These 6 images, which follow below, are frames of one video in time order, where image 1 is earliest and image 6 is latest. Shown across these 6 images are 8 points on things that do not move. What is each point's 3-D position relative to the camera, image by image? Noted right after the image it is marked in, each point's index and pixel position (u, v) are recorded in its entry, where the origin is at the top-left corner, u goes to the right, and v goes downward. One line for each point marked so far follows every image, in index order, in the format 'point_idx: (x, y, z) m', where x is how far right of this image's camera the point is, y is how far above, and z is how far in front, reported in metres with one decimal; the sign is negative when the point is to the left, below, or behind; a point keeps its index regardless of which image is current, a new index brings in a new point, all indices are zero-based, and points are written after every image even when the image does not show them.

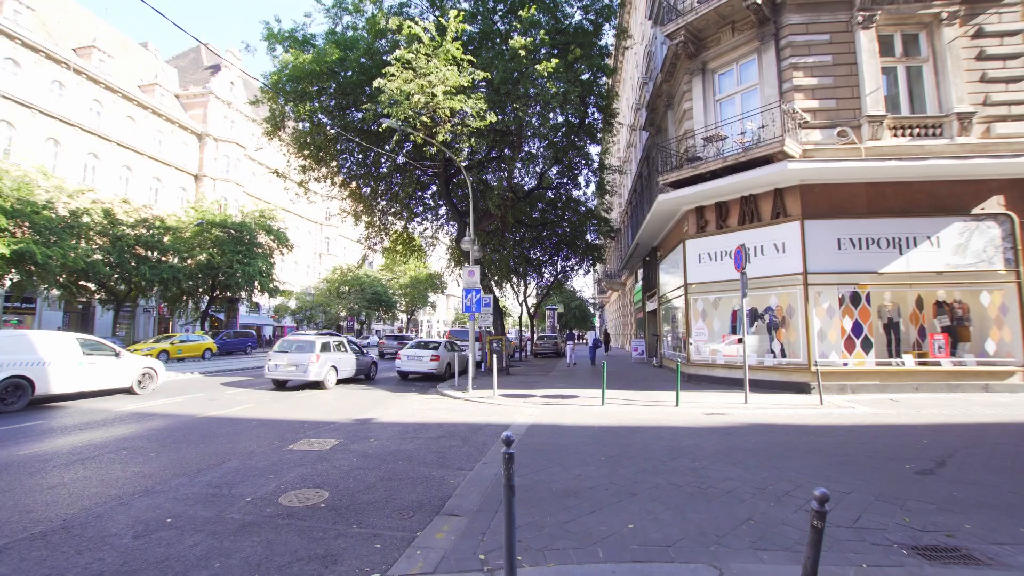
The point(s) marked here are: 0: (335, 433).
0: (-3.0, -2.5, +8.0) m
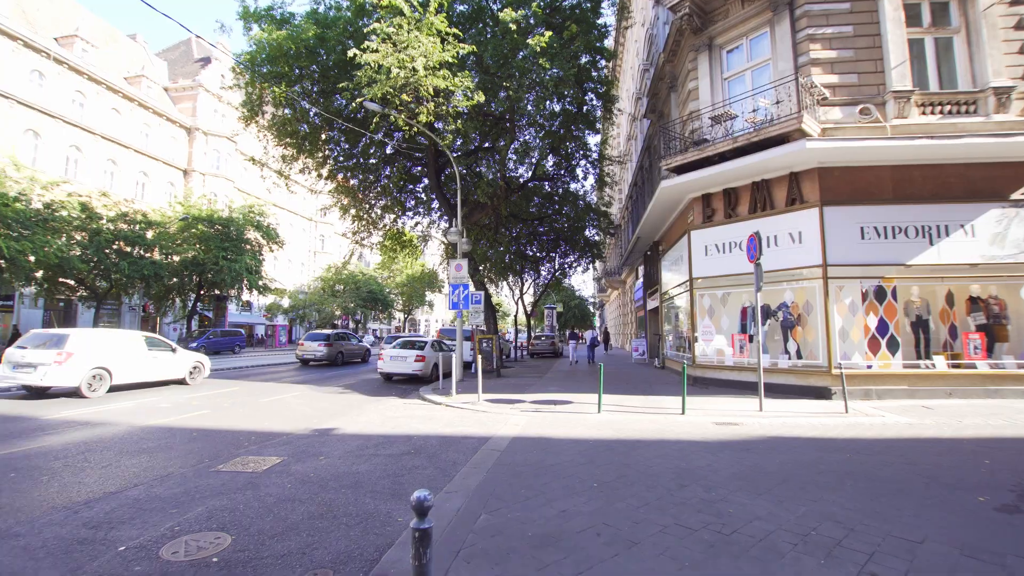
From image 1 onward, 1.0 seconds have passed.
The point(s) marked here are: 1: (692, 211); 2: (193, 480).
0: (-3.3, -2.3, +6.8) m
1: (+5.4, +2.3, +14.1) m
2: (-3.6, -2.2, +5.3) m
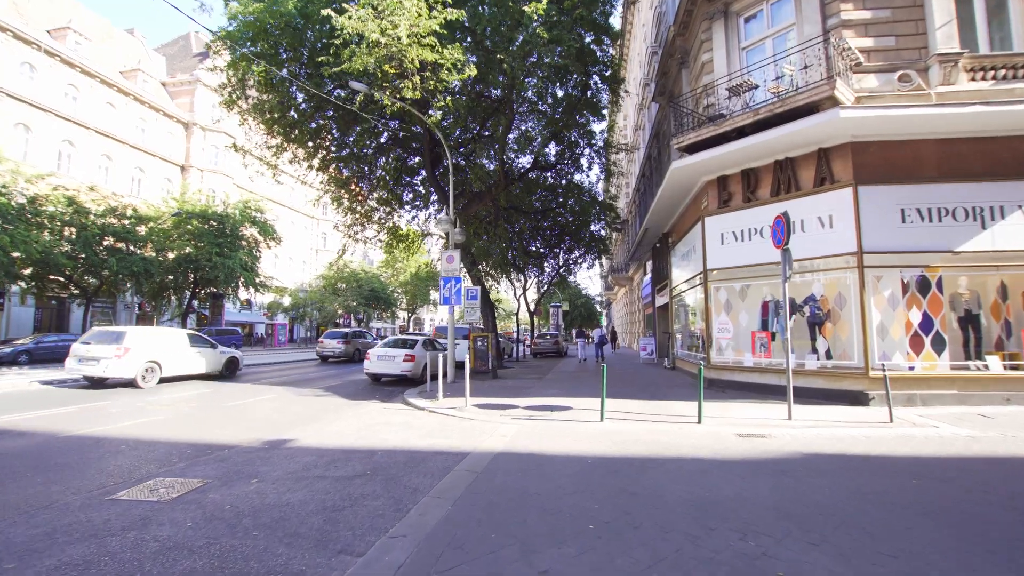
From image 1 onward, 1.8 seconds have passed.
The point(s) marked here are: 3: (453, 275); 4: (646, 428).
0: (-3.5, -2.1, +5.7) m
1: (+5.3, +2.5, +12.8) m
2: (-3.9, -2.0, +4.2) m
3: (-1.9, +0.4, +14.9) m
4: (+2.3, -2.3, +7.9) m
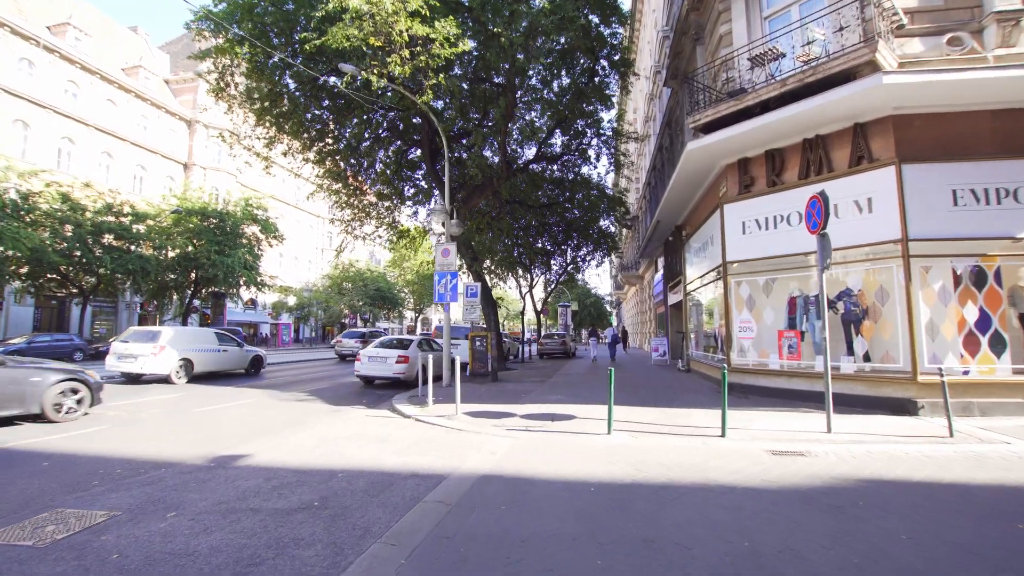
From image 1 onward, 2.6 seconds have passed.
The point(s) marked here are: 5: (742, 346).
0: (-3.7, -2.0, +4.7) m
1: (+5.3, +2.7, +11.7) m
2: (-4.1, -1.9, +3.2) m
3: (-1.8, +0.5, +13.9) m
4: (+2.1, -2.2, +6.8) m
5: (+5.3, -1.3, +10.9) m
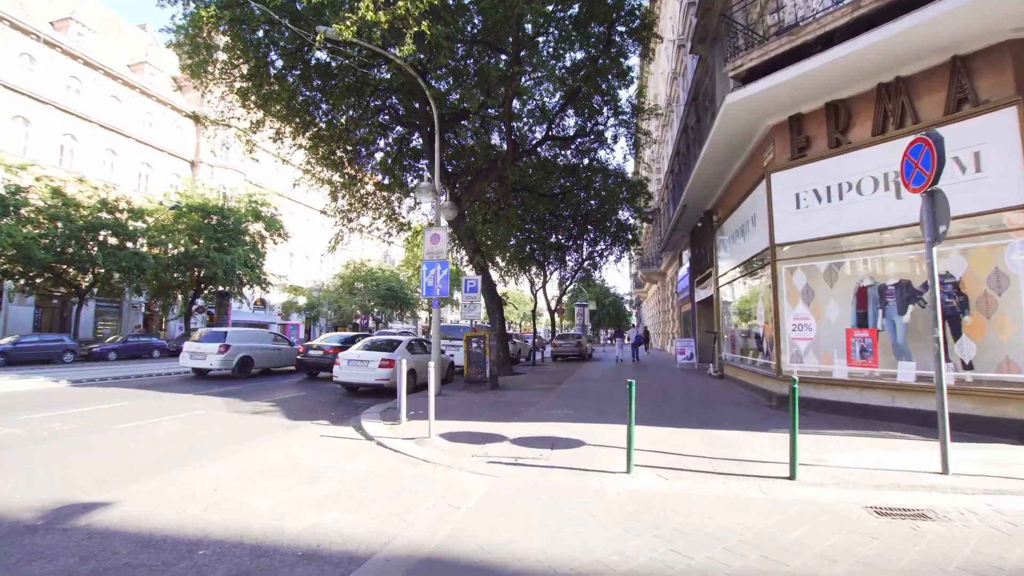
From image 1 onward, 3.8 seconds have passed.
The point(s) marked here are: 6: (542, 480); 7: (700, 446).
0: (-4.0, -1.8, +2.9) m
1: (+5.2, +2.9, +9.5) m
2: (-4.4, -1.7, +1.4) m
3: (-1.8, +0.7, +12.0) m
4: (+1.9, -2.0, +4.7) m
5: (+5.3, -1.1, +8.7) m
6: (+0.3, -2.0, +5.0) m
7: (+2.4, -2.0, +6.1) m
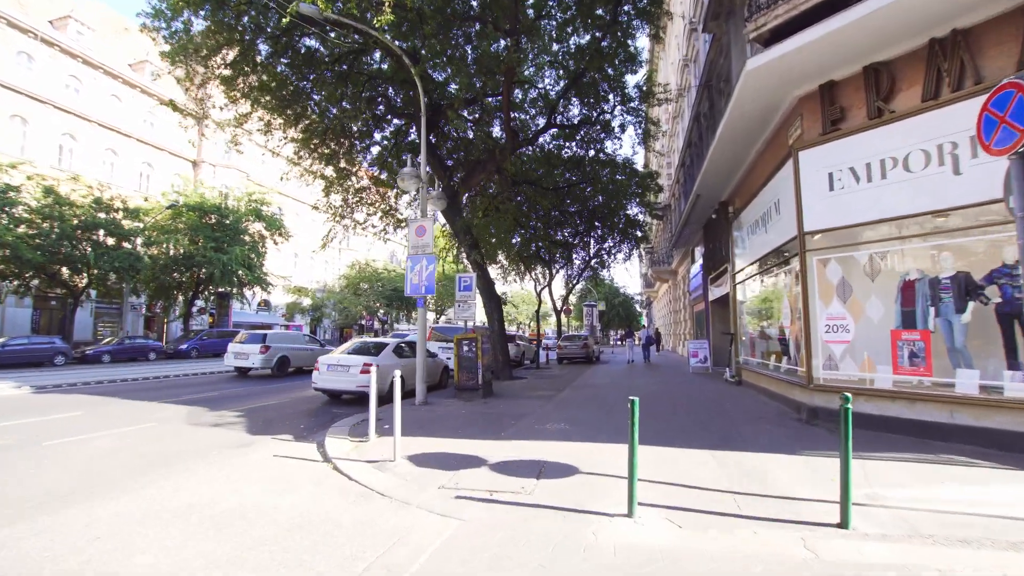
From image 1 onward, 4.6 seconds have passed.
0: (-4.3, -1.8, +1.9) m
1: (+5.0, +3.0, +8.3) m
2: (-4.8, -1.6, +0.4) m
3: (-1.9, +0.8, +11.0) m
4: (+1.7, -1.9, +3.6) m
5: (+5.1, -1.0, +7.5) m
6: (+0.1, -2.0, +3.9) m
7: (+2.2, -2.0, +4.9) m
